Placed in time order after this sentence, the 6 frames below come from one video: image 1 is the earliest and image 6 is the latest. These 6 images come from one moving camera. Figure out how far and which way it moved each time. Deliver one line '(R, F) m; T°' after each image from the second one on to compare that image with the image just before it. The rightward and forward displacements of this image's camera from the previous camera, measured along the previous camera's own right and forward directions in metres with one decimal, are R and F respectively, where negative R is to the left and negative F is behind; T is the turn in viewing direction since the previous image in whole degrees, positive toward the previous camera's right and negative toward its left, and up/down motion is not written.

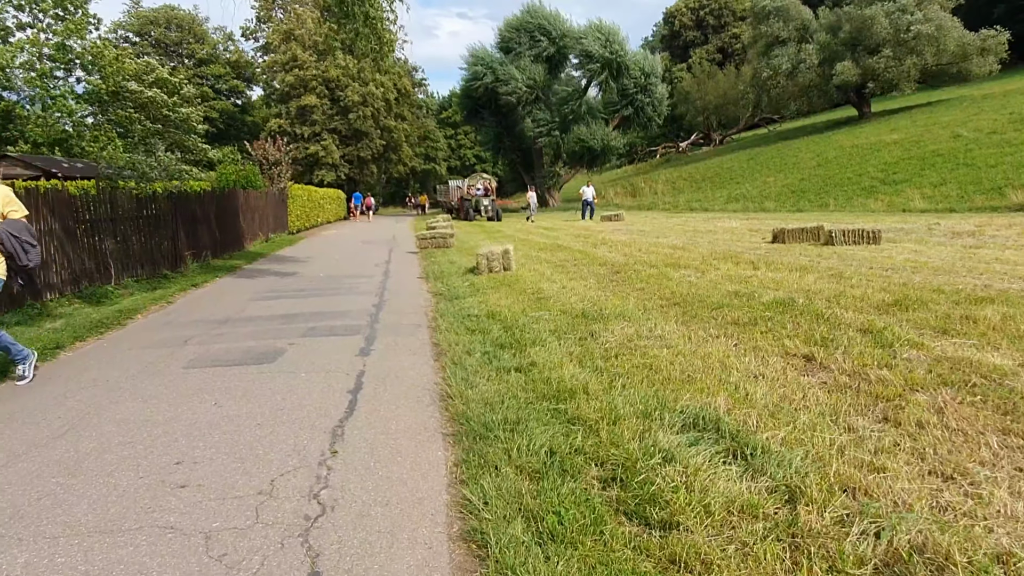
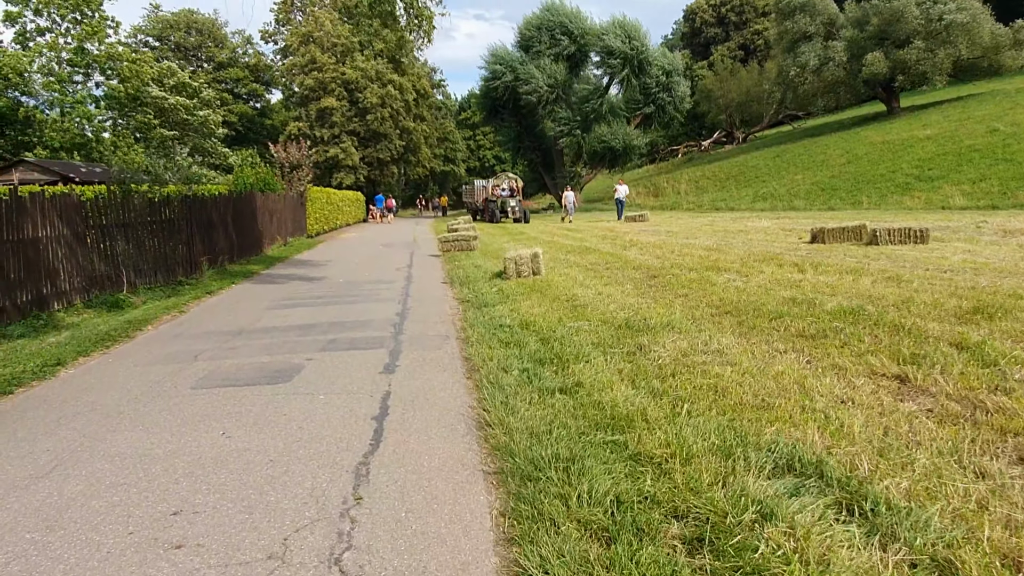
(-0.1, +0.6) m; -1°
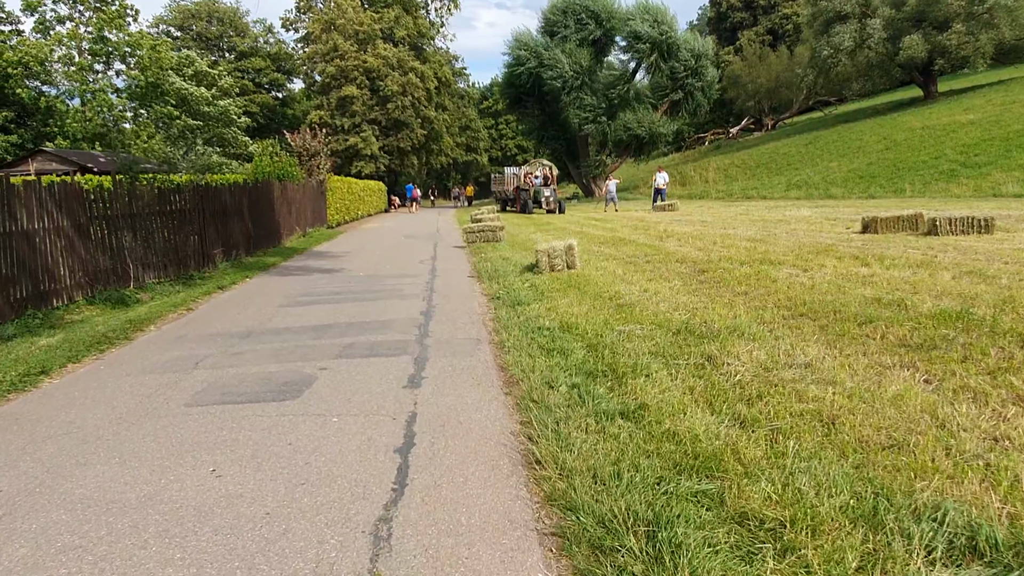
(-0.2, +0.8) m; -2°
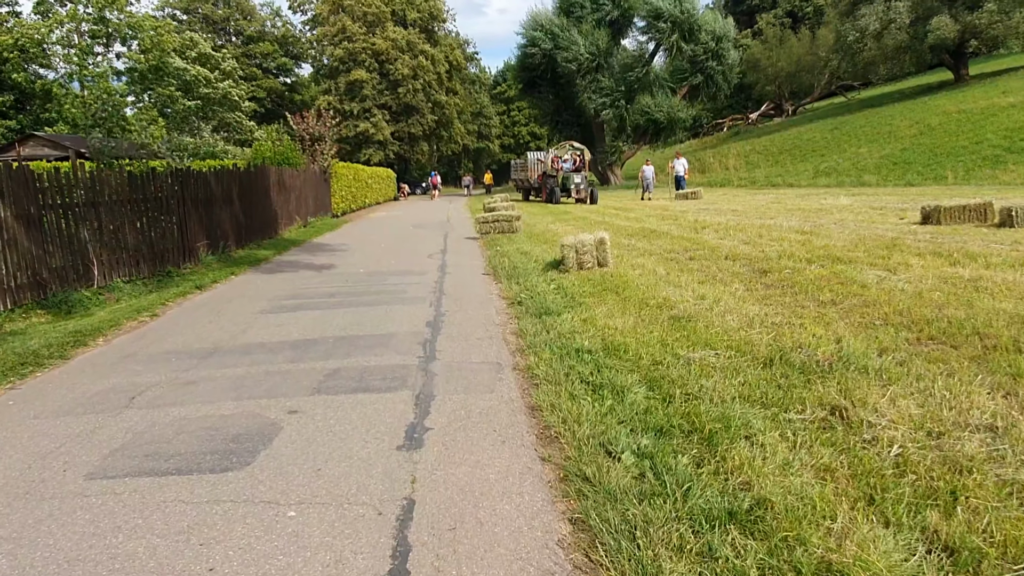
(-0.1, +1.3) m; -1°
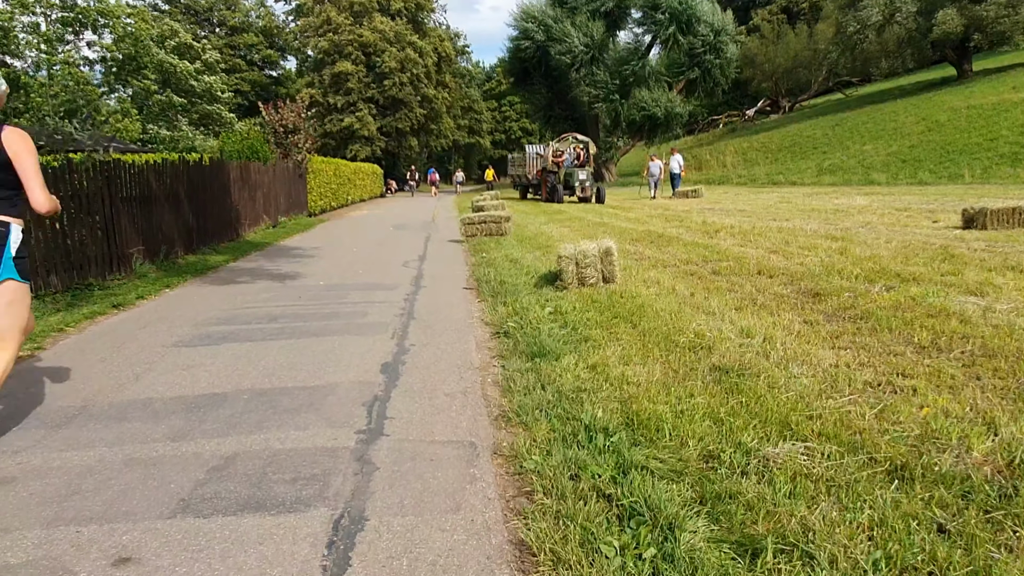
(0.0, +1.5) m; +1°
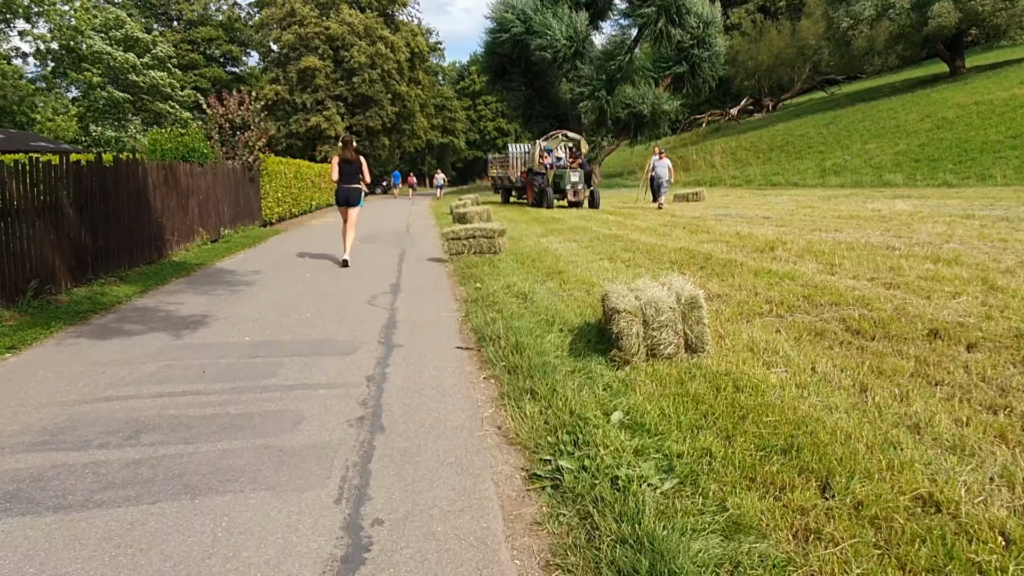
(-0.3, +2.6) m; +2°
